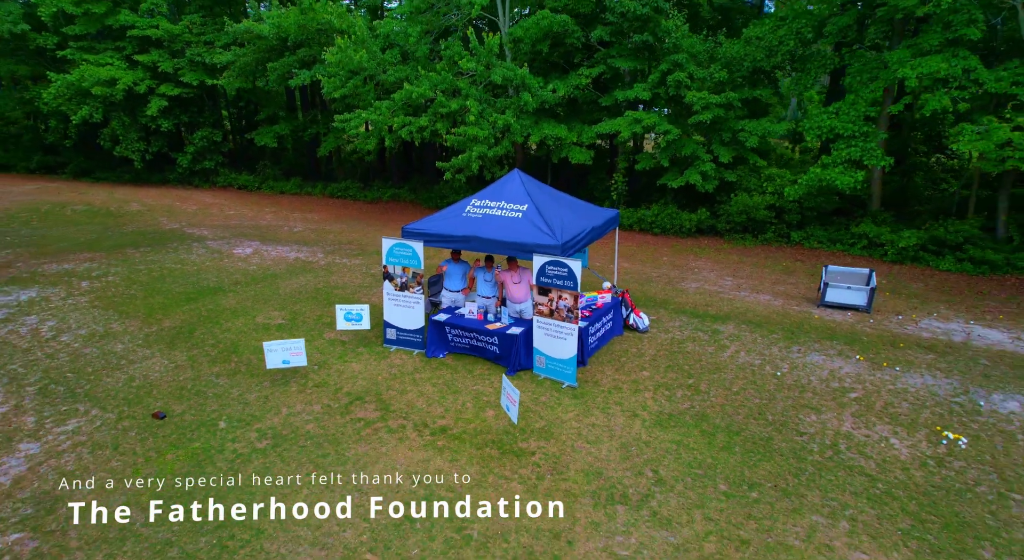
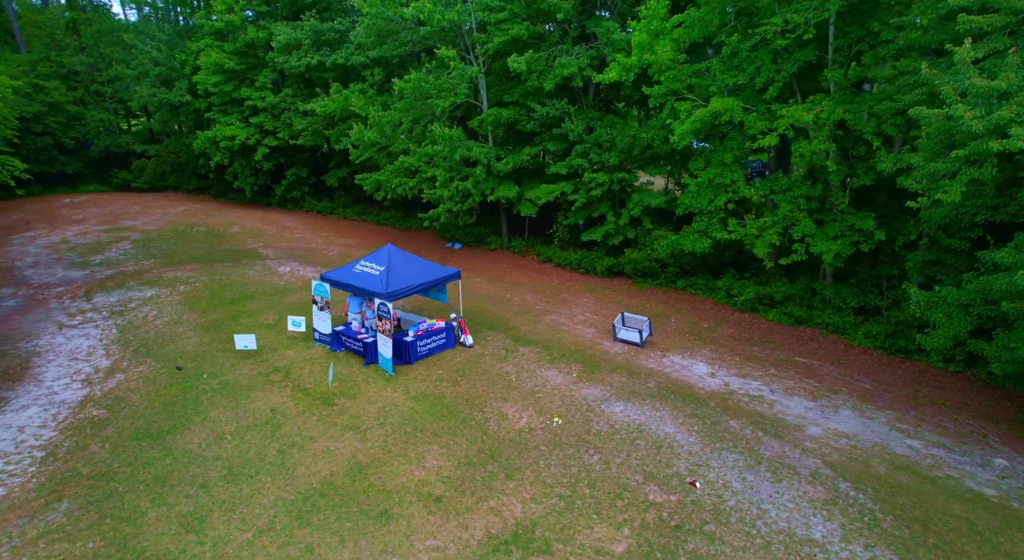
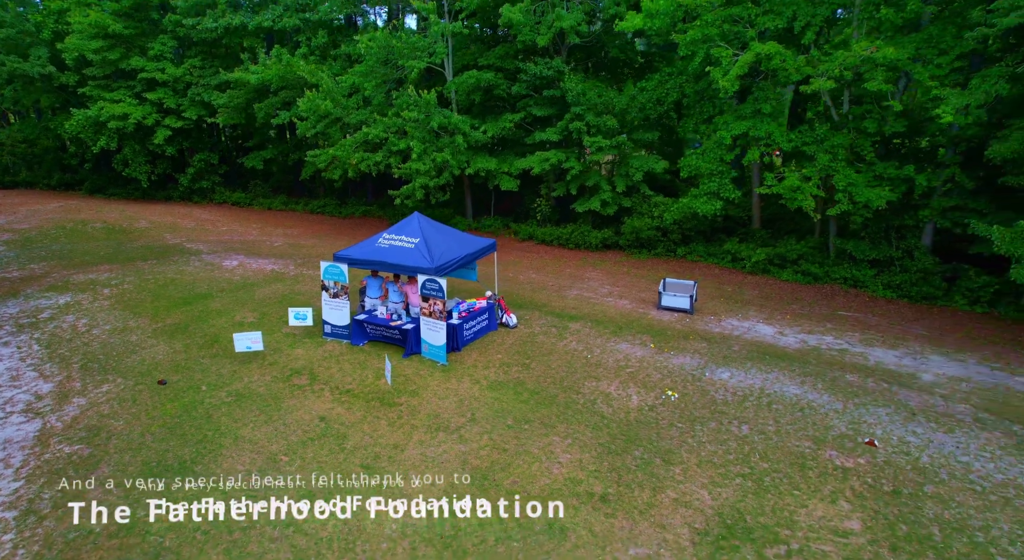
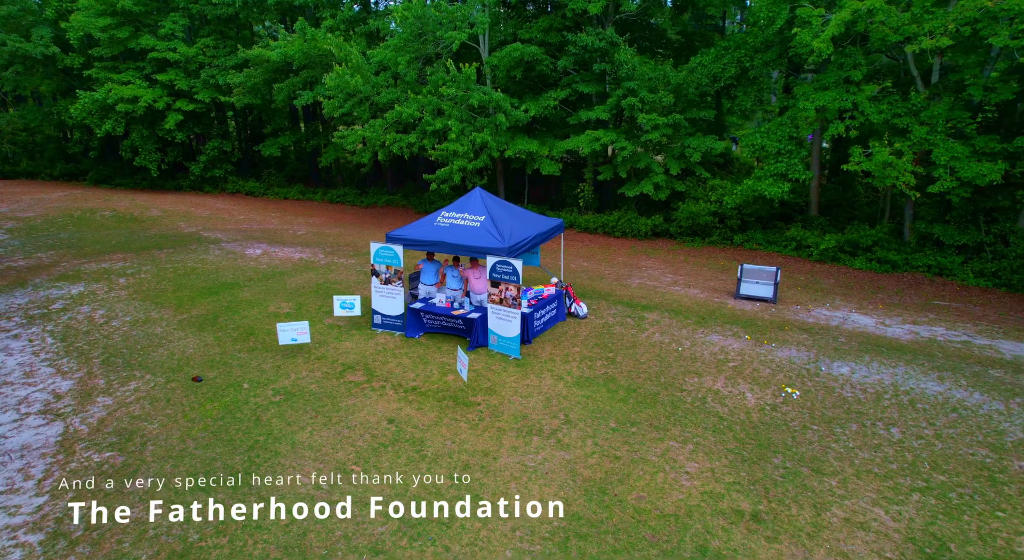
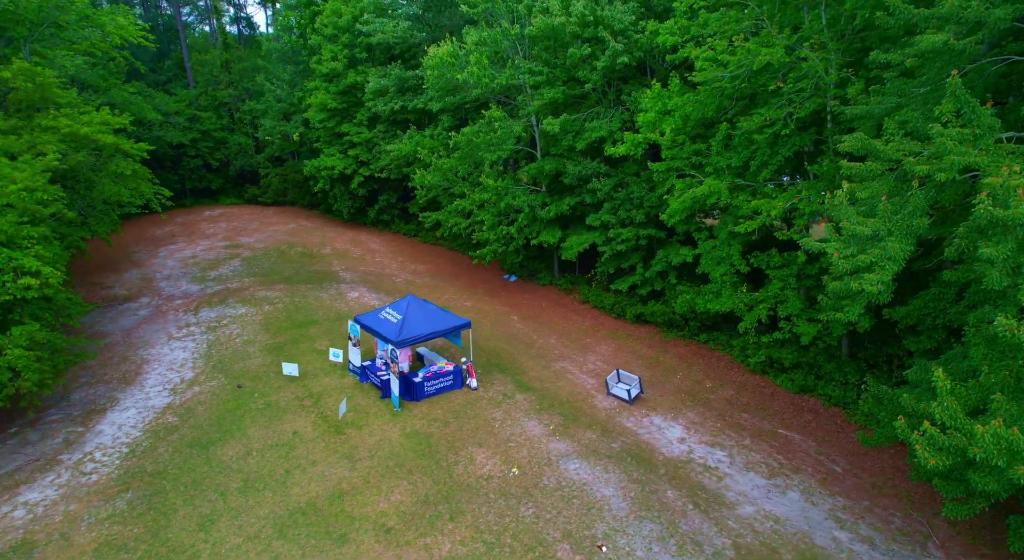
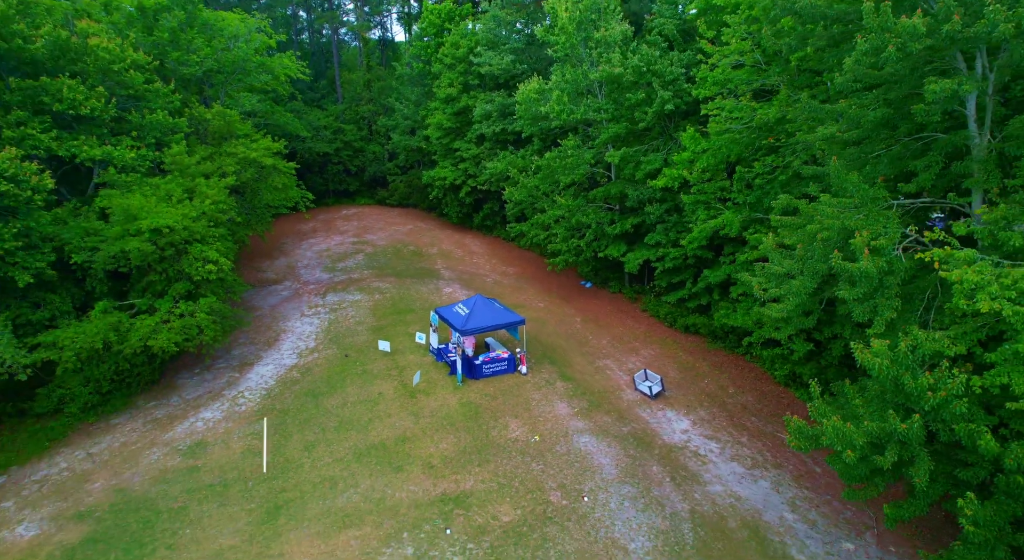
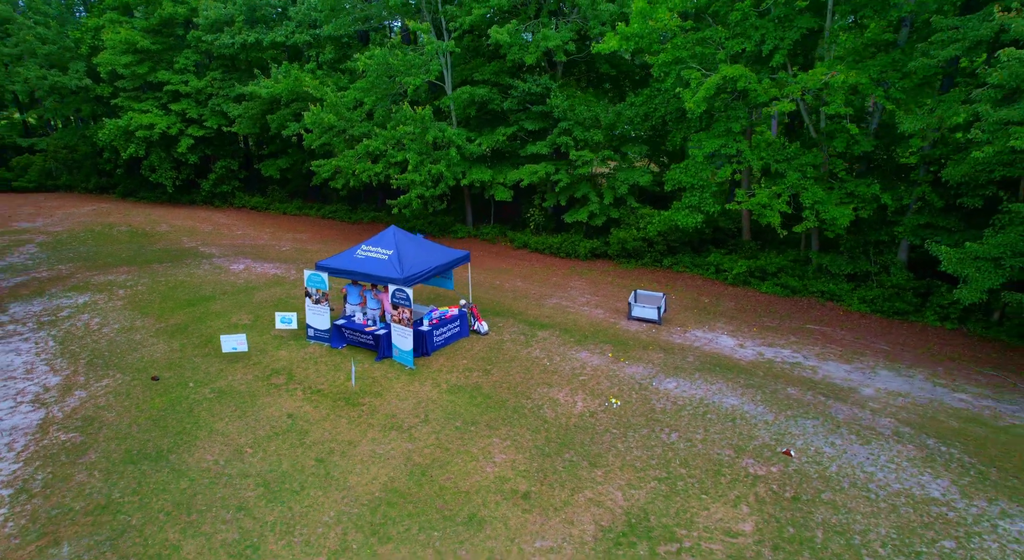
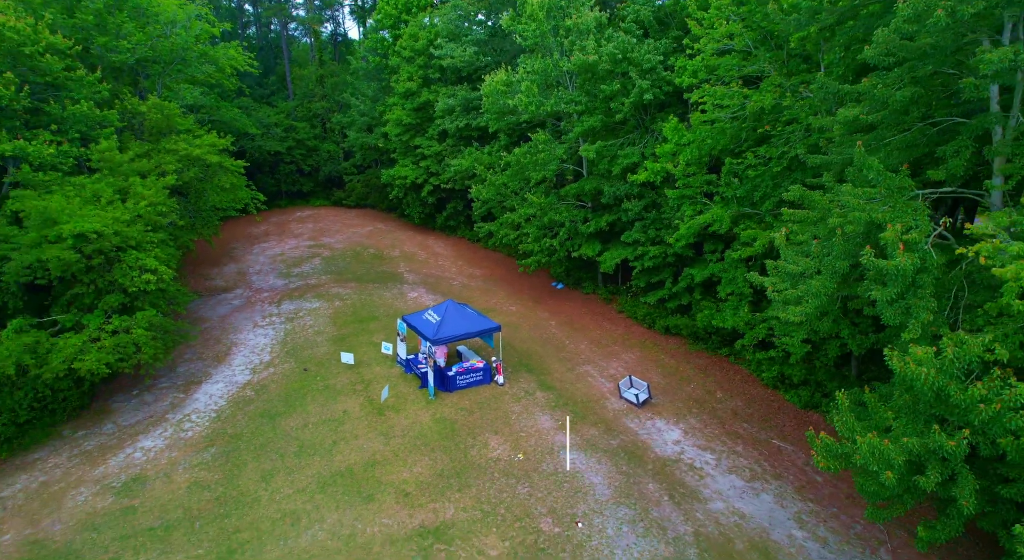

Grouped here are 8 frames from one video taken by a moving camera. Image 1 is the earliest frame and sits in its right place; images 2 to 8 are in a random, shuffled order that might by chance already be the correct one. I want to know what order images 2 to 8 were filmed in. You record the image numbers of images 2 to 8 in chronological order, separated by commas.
4, 3, 7, 2, 5, 8, 6
